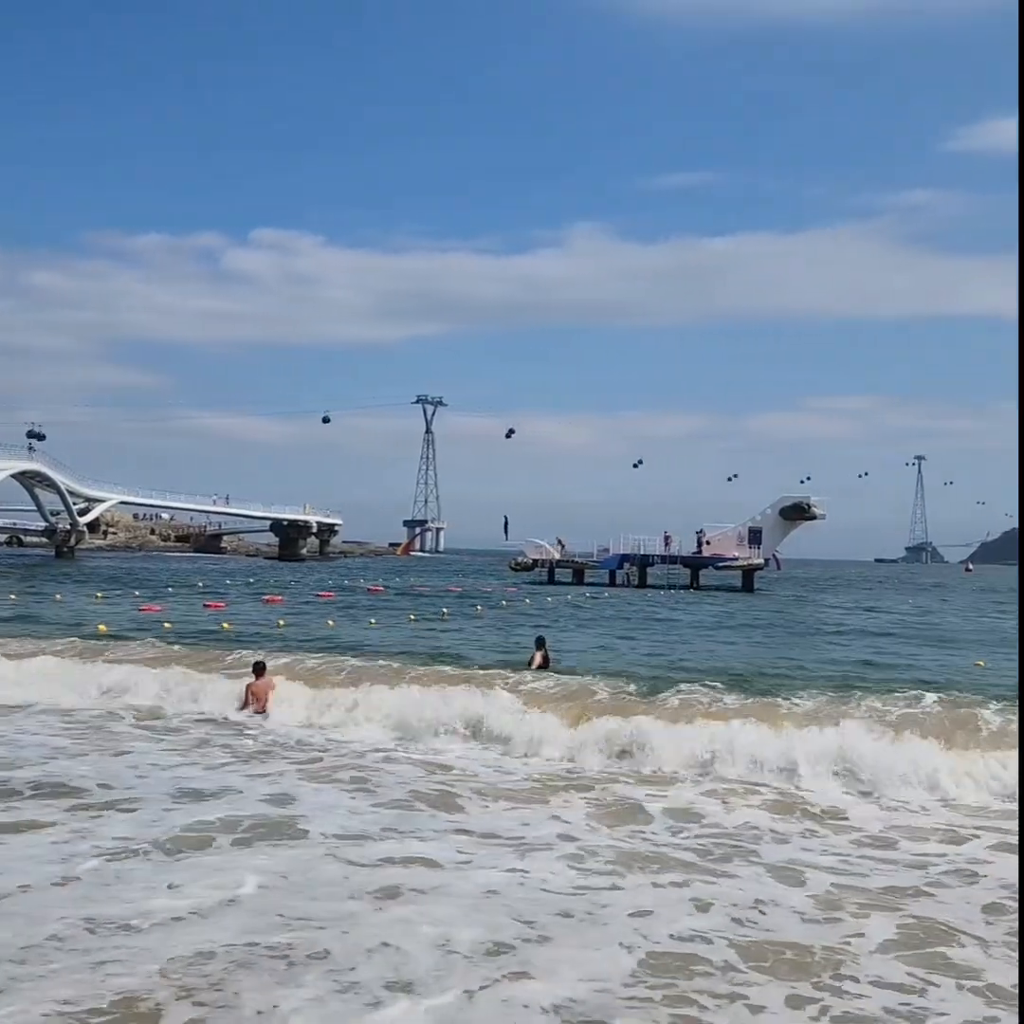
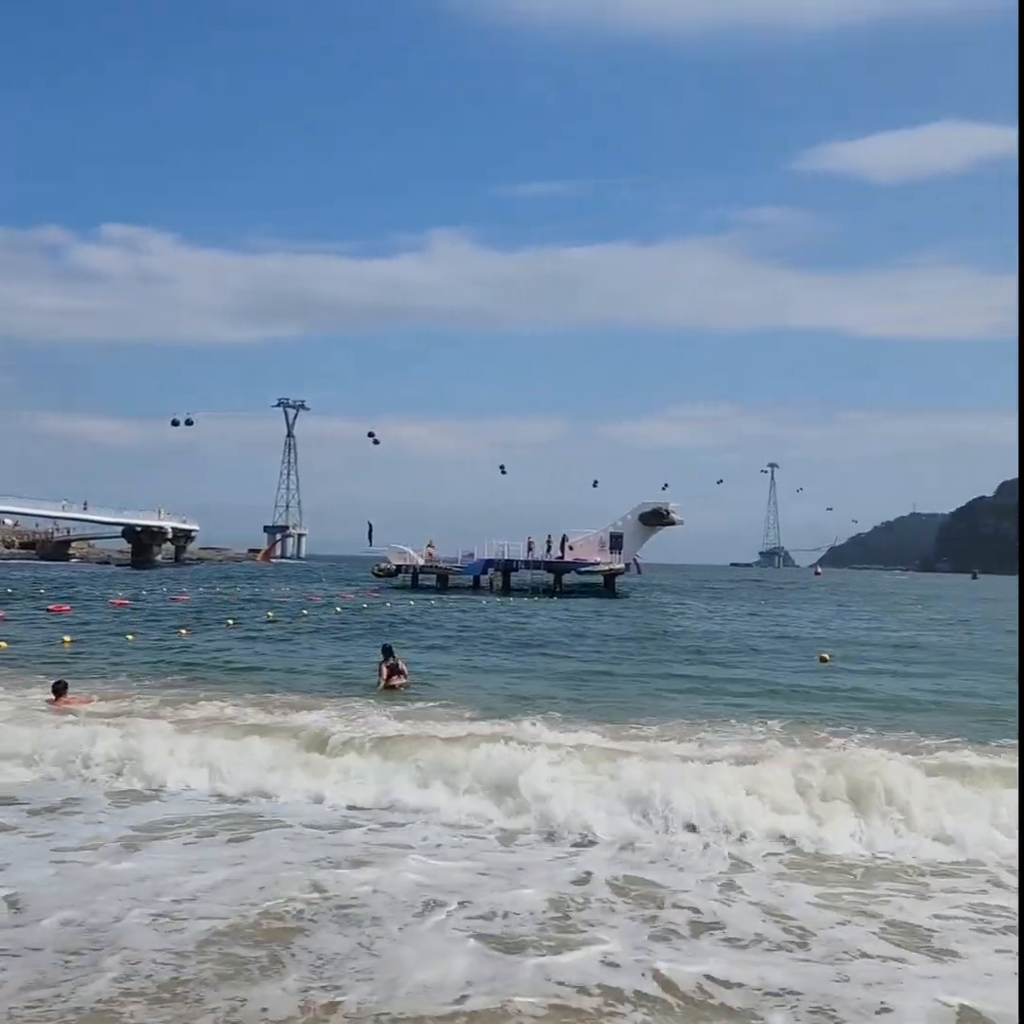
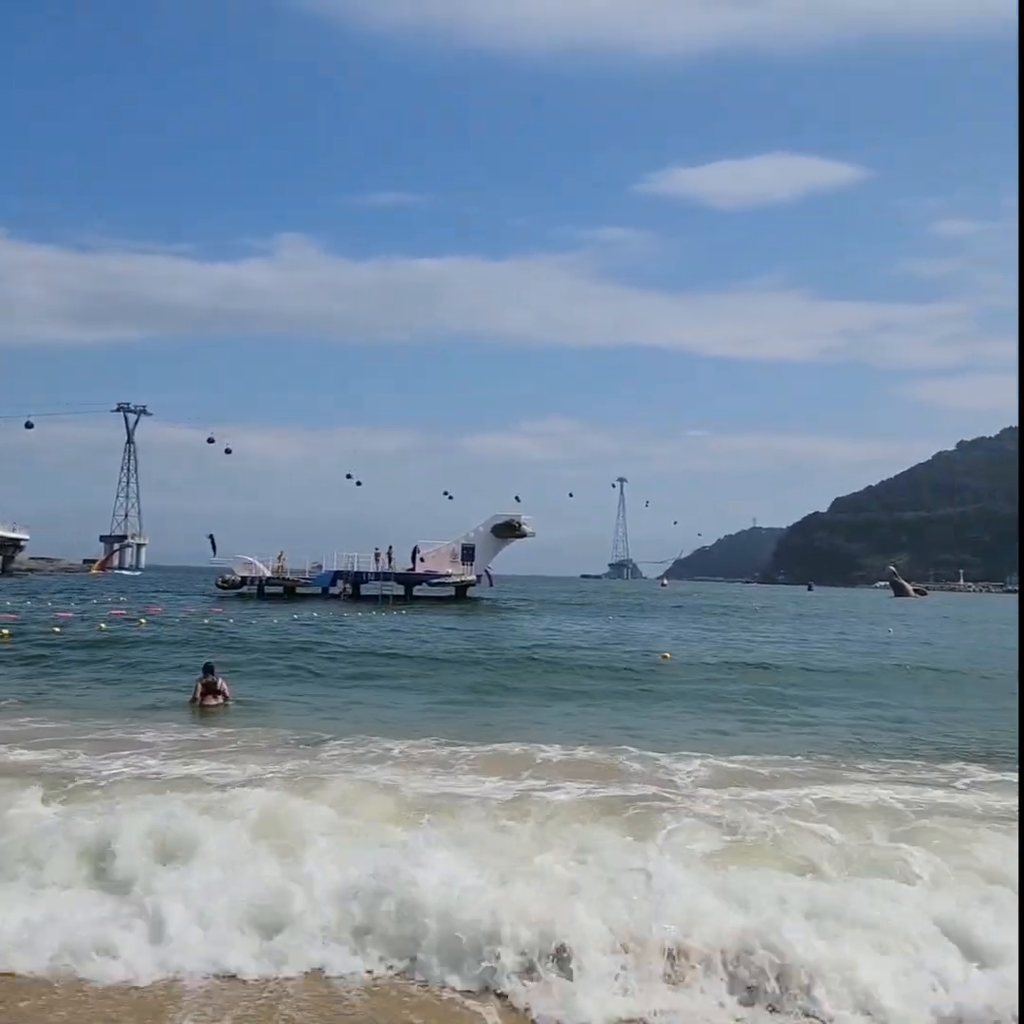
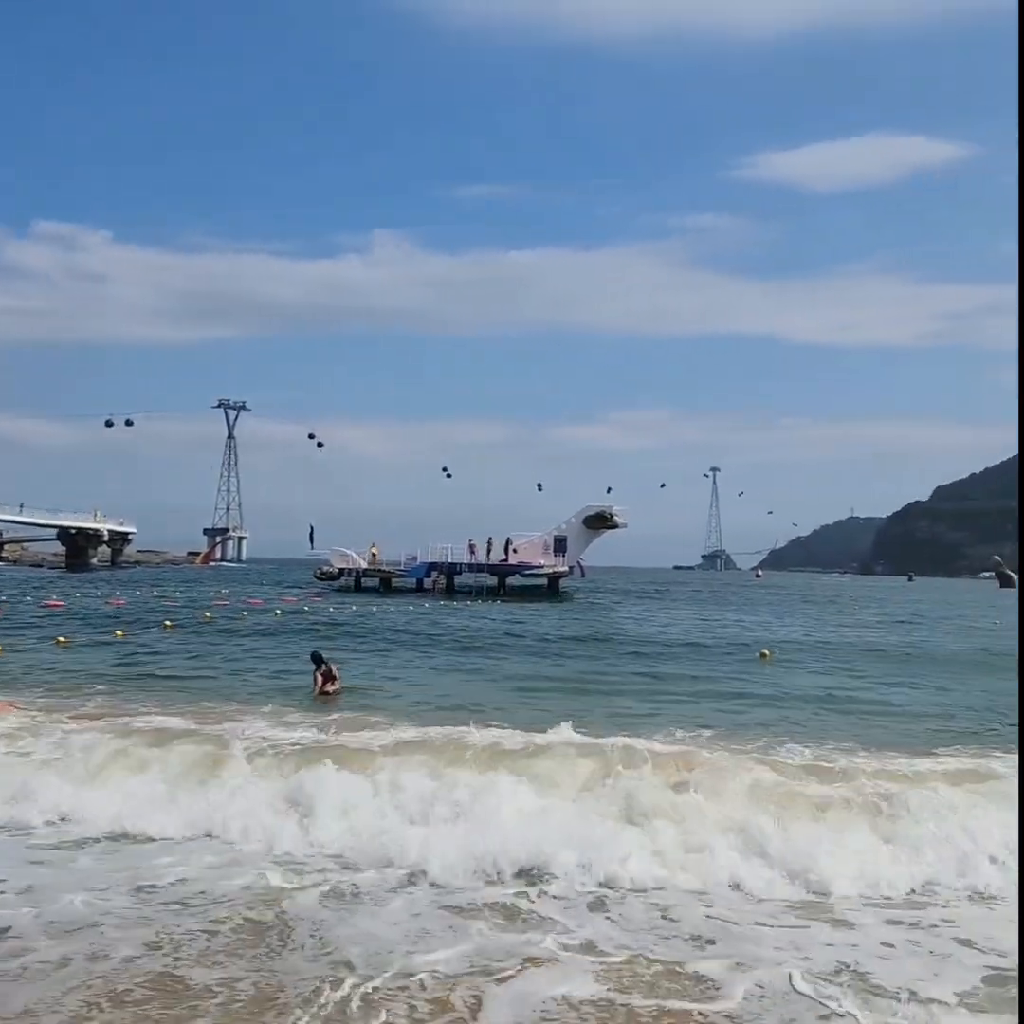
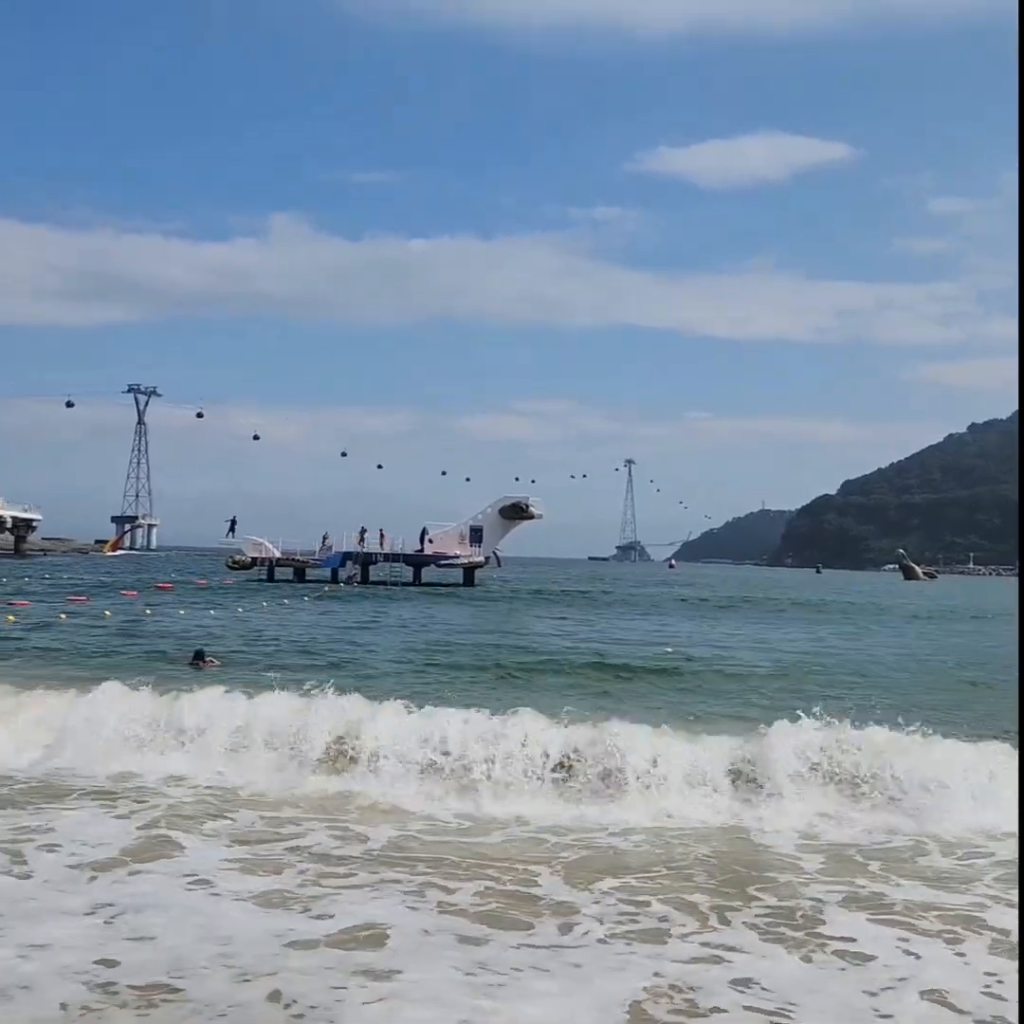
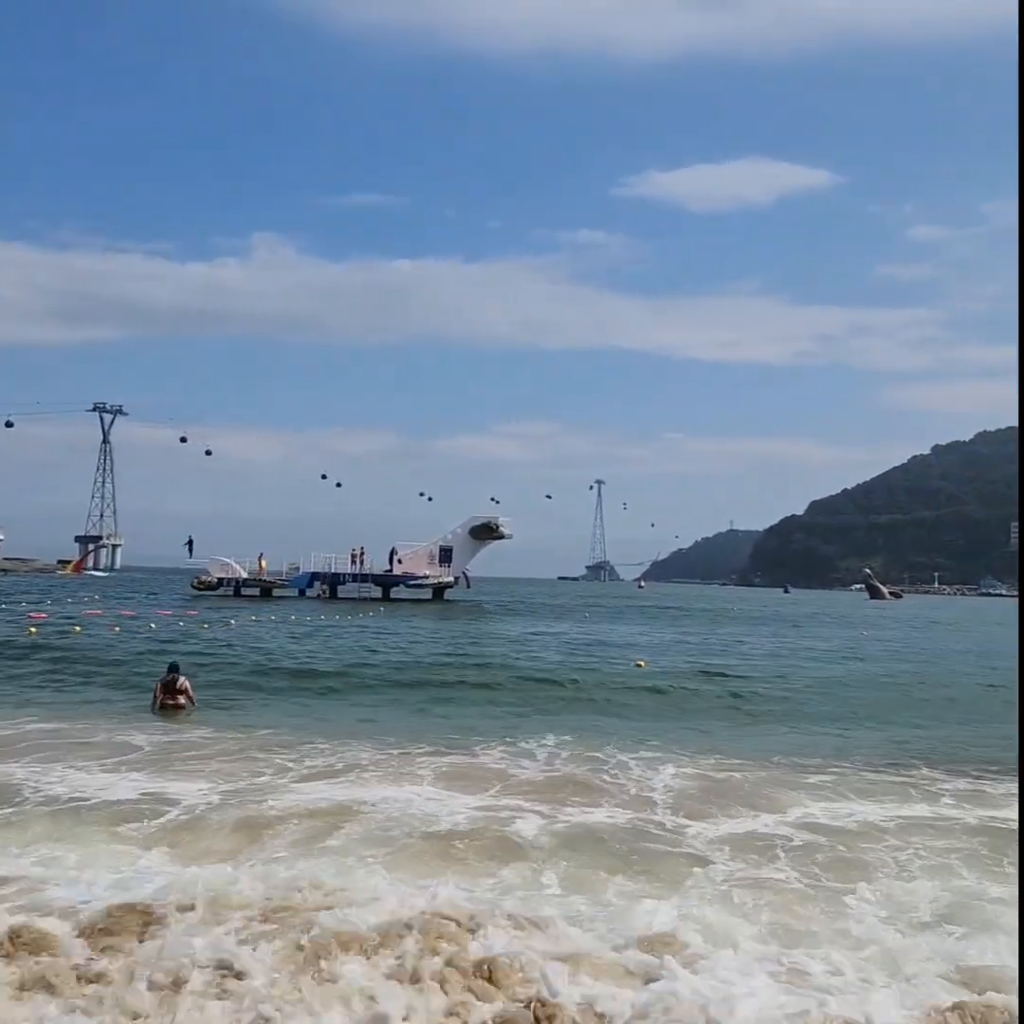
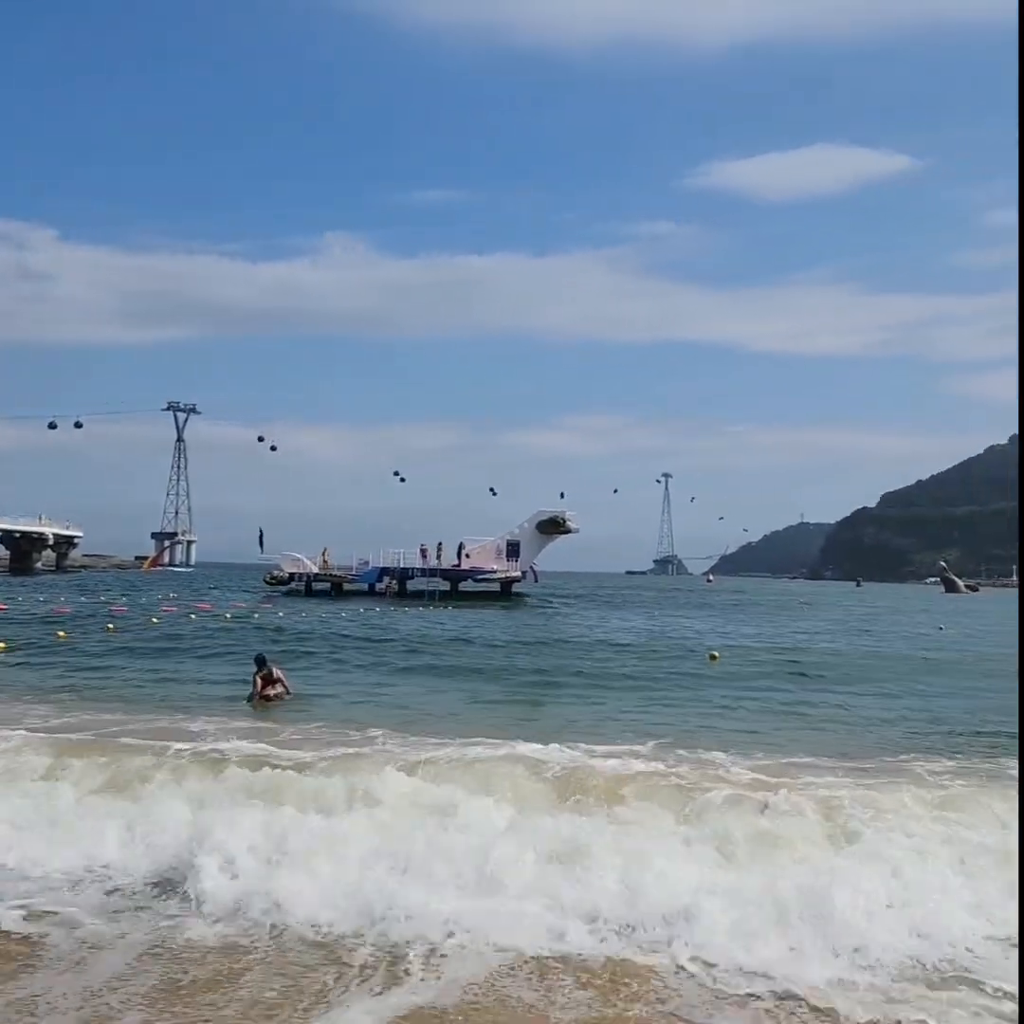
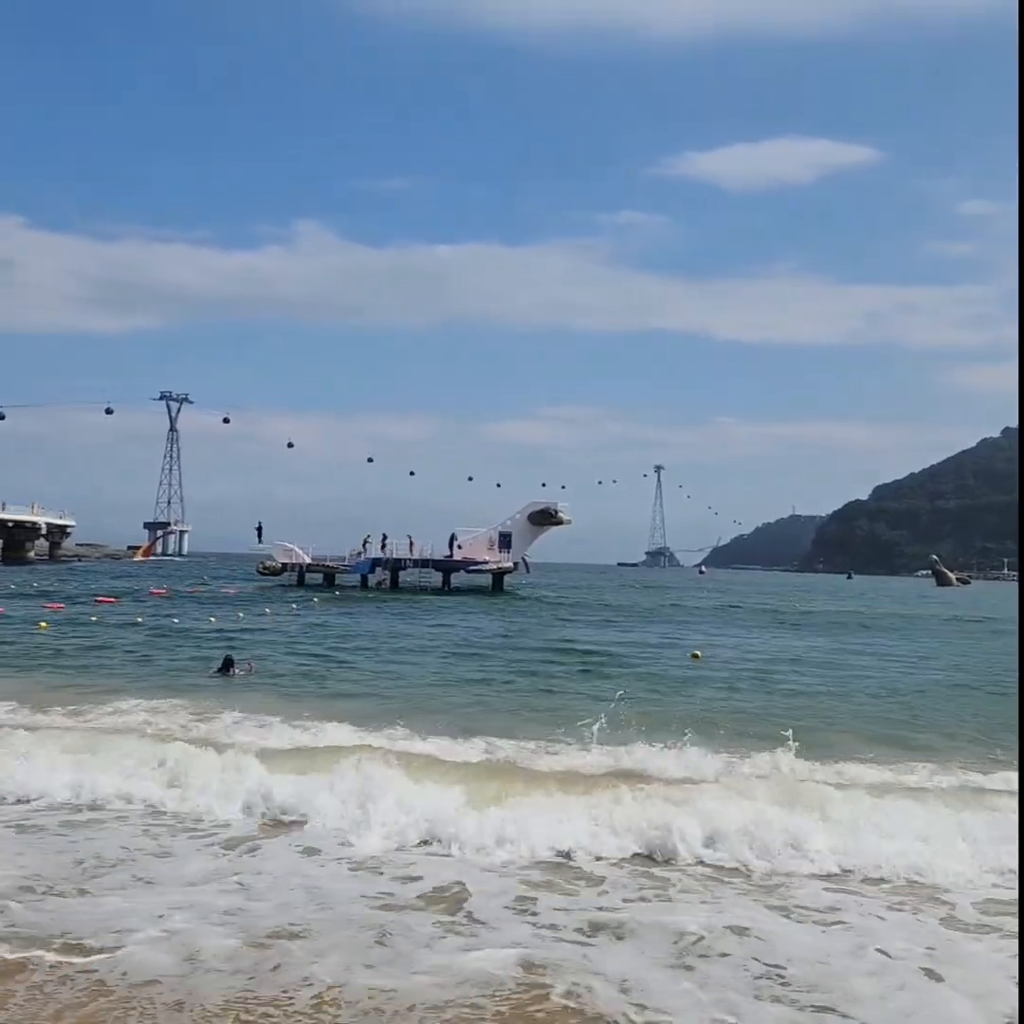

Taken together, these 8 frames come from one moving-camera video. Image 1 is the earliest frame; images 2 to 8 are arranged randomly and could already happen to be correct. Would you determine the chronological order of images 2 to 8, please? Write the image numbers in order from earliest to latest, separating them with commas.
2, 4, 7, 3, 6, 5, 8
